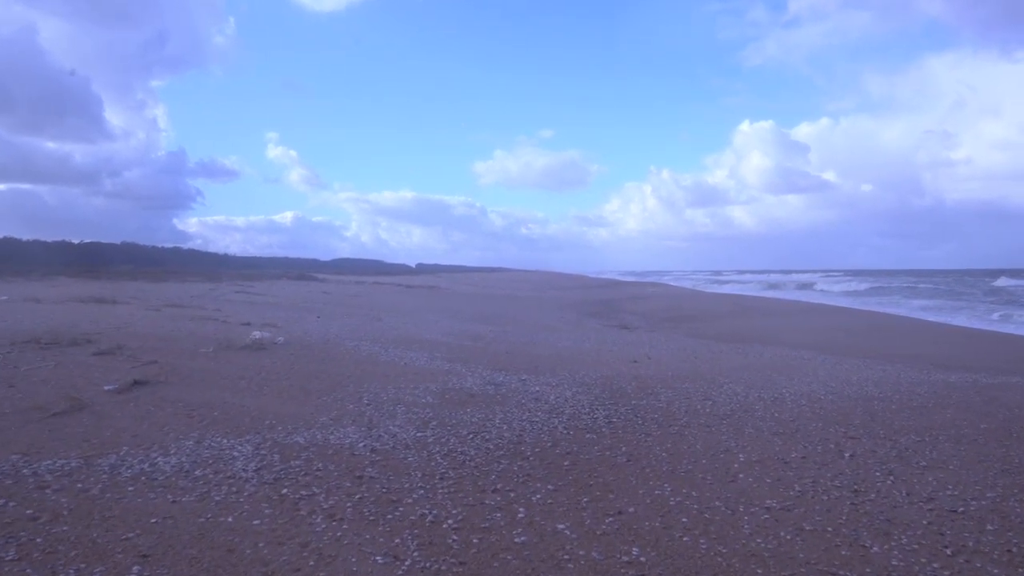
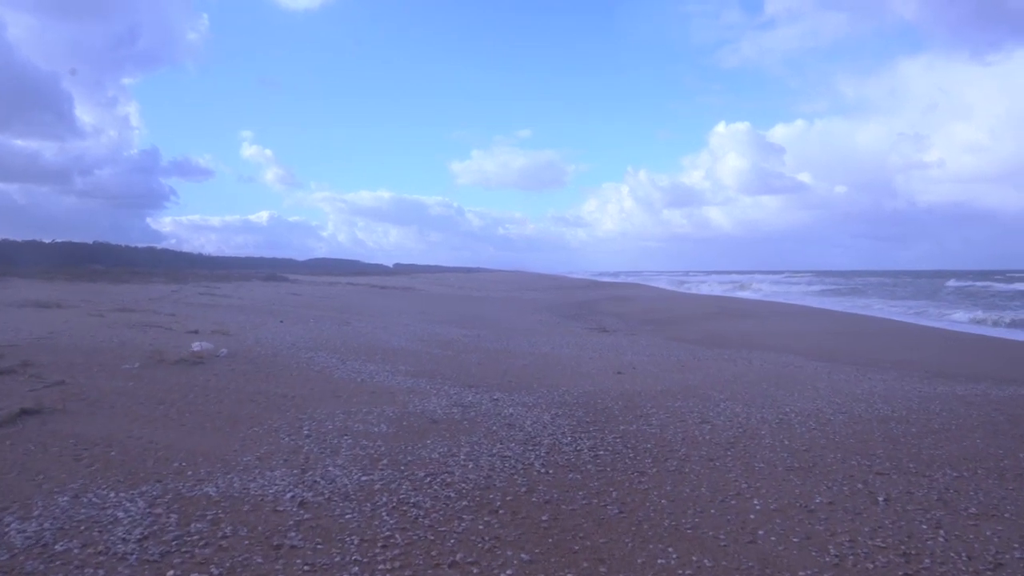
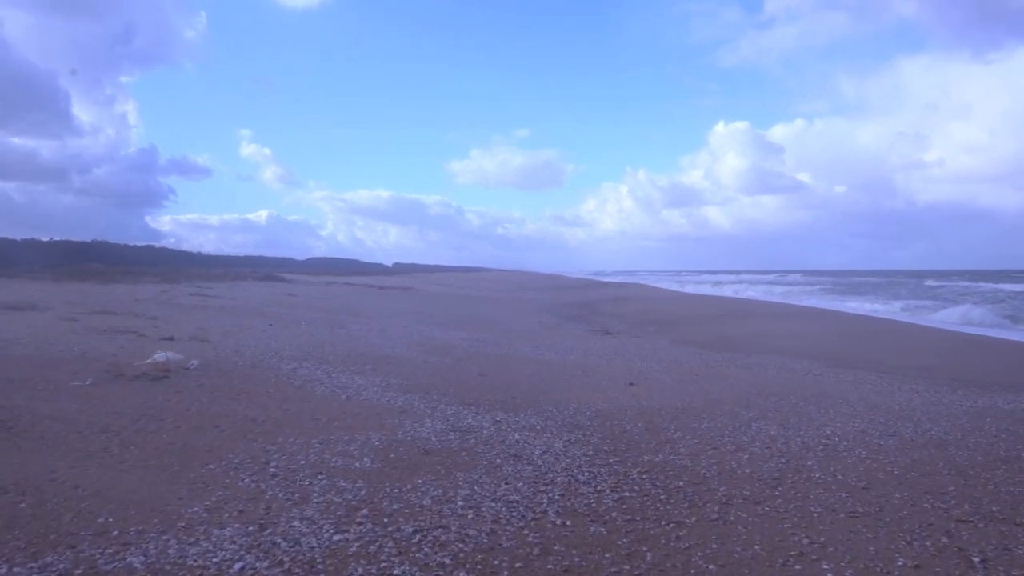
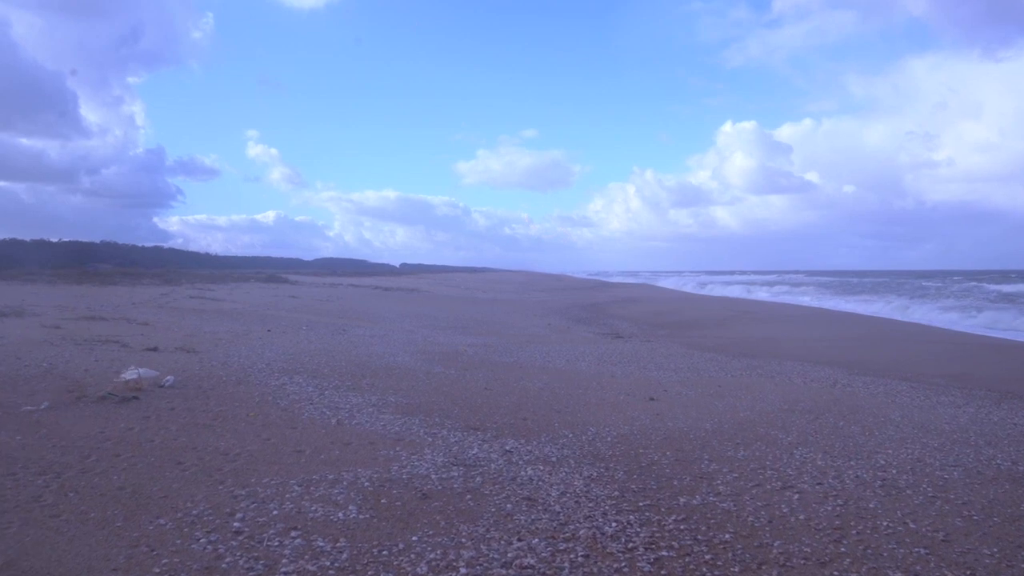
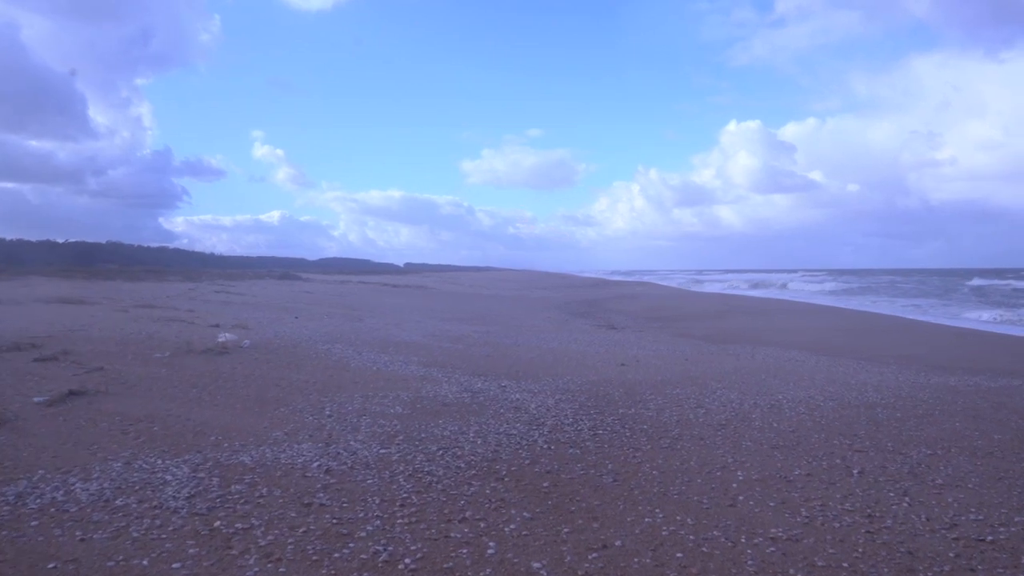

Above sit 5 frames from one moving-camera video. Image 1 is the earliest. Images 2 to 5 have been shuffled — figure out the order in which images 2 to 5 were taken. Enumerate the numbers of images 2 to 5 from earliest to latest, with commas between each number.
5, 2, 3, 4
